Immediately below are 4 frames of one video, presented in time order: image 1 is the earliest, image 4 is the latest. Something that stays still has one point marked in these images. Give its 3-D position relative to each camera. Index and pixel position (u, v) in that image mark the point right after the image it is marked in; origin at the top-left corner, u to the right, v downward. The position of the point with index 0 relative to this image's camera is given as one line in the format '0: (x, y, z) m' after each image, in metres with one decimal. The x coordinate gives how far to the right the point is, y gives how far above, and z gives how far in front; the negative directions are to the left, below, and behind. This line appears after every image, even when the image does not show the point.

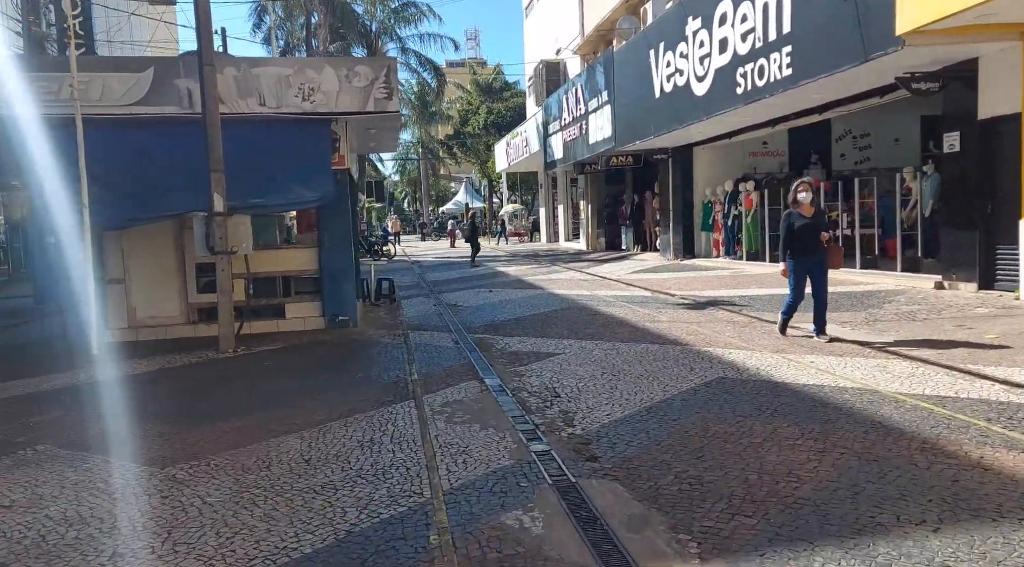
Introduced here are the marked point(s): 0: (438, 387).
0: (-0.7, -0.9, +7.4) m
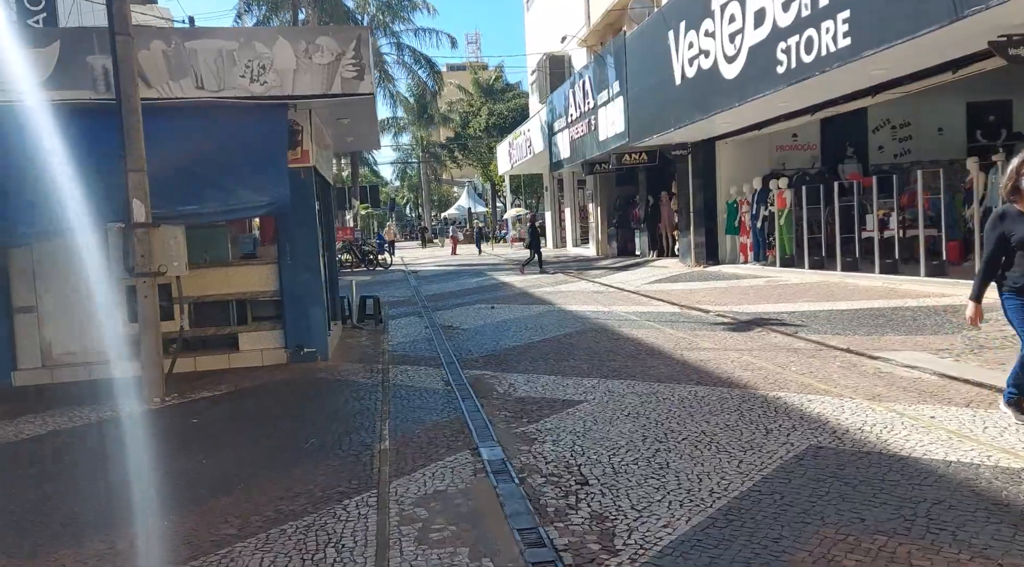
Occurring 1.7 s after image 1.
0: (-0.6, -1.2, +5.3) m
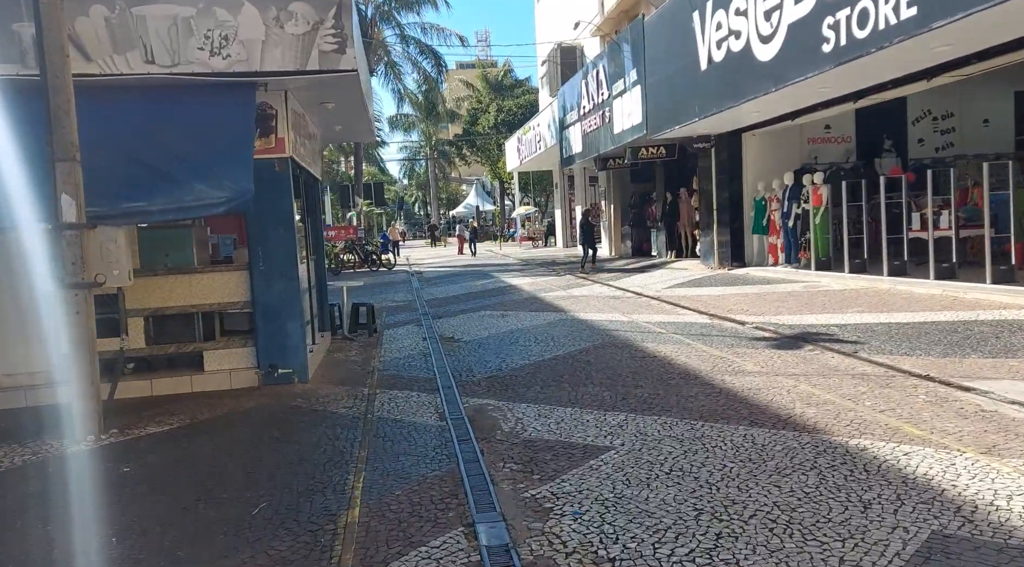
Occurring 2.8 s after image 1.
0: (-0.6, -1.3, +3.9) m
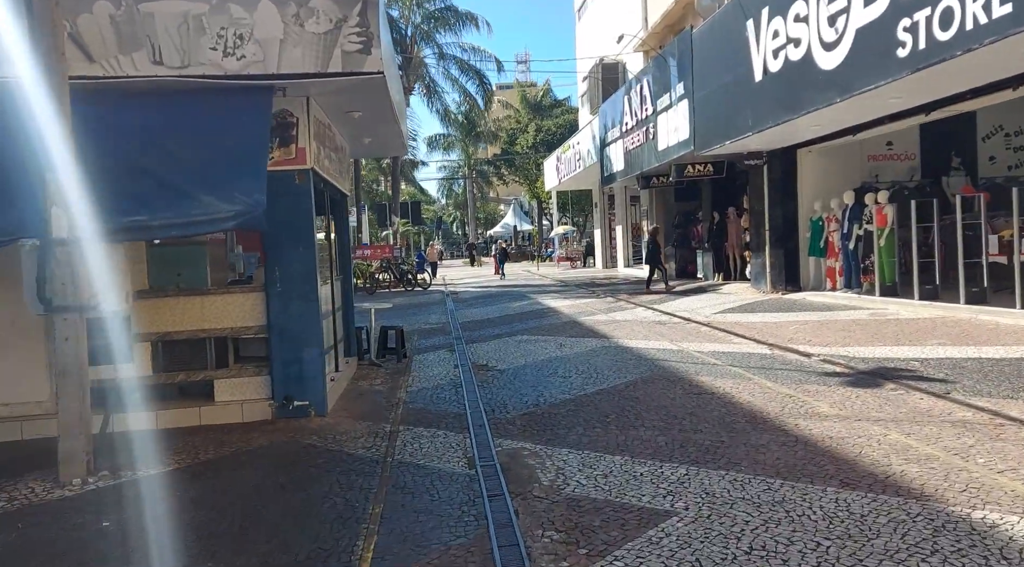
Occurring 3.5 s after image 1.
0: (-0.4, -1.4, +3.1) m
